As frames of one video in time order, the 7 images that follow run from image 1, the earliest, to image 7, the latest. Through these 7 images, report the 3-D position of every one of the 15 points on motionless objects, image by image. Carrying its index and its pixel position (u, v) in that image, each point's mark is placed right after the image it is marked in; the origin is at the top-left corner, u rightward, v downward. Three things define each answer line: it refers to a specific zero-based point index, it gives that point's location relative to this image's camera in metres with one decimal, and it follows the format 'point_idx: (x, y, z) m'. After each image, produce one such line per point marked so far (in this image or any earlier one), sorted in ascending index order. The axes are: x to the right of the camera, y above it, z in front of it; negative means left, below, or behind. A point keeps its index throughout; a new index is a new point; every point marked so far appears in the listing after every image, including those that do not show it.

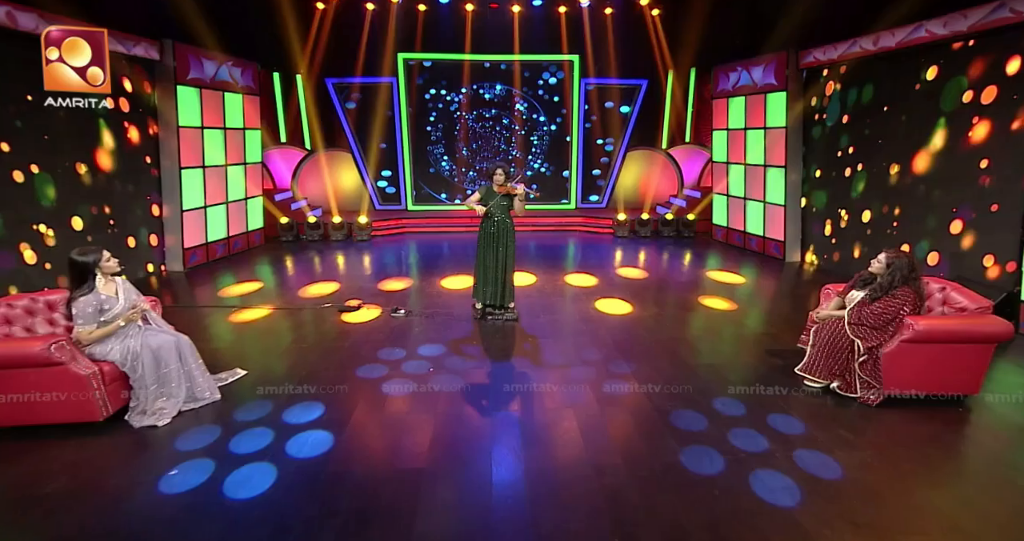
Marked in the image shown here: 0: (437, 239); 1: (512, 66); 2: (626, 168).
0: (-1.3, +0.6, +8.3) m
1: (-0.2, +3.6, +8.2) m
2: (+2.2, +1.9, +8.9) m
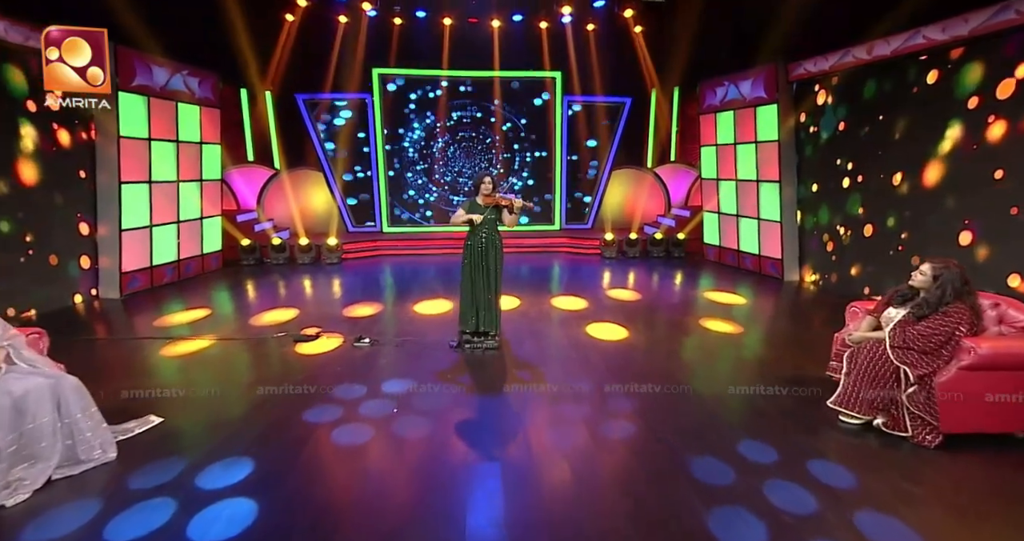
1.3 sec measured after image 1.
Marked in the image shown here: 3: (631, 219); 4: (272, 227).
0: (-1.6, +0.2, +7.8) m
1: (-0.6, +3.2, +7.9) m
2: (+1.8, +1.5, +8.6) m
3: (+2.4, +0.9, +8.7) m
4: (-3.8, +0.7, +7.4) m
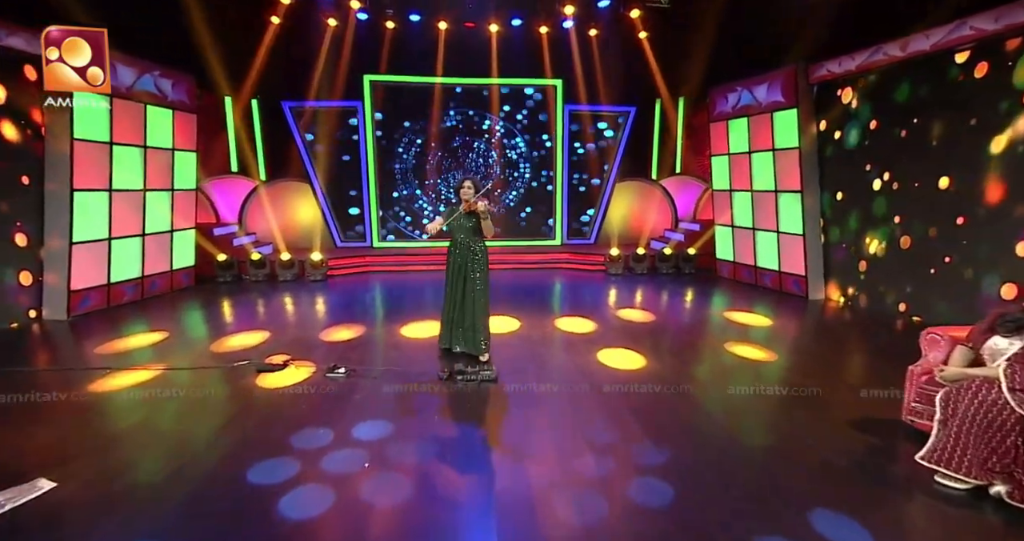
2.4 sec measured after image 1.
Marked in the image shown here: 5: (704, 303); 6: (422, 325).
0: (-1.7, -0.1, +7.3) m
1: (-0.6, +2.9, +7.5) m
2: (+1.8, +1.2, +8.1) m
3: (+2.4, +0.6, +8.2) m
4: (-3.8, +0.4, +6.8) m
5: (+2.5, -0.4, +6.1) m
6: (-1.2, -0.6, +5.5) m
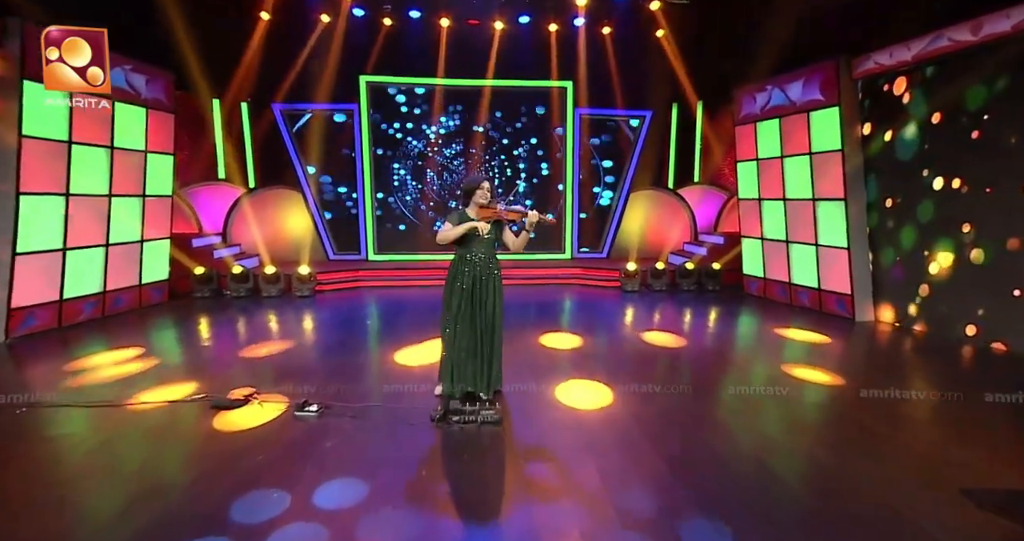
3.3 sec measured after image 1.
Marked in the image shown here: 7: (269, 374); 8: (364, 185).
0: (-1.6, -0.3, +6.7) m
1: (-0.5, +2.7, +7.0) m
2: (+1.9, +1.0, +7.5) m
3: (+2.5, +0.4, +7.6) m
4: (-3.8, +0.2, +6.3) m
5: (+2.5, -0.6, +5.4) m
6: (-1.1, -0.8, +4.9) m
7: (-2.2, -0.9, +4.1) m
8: (-2.2, +1.3, +7.0) m
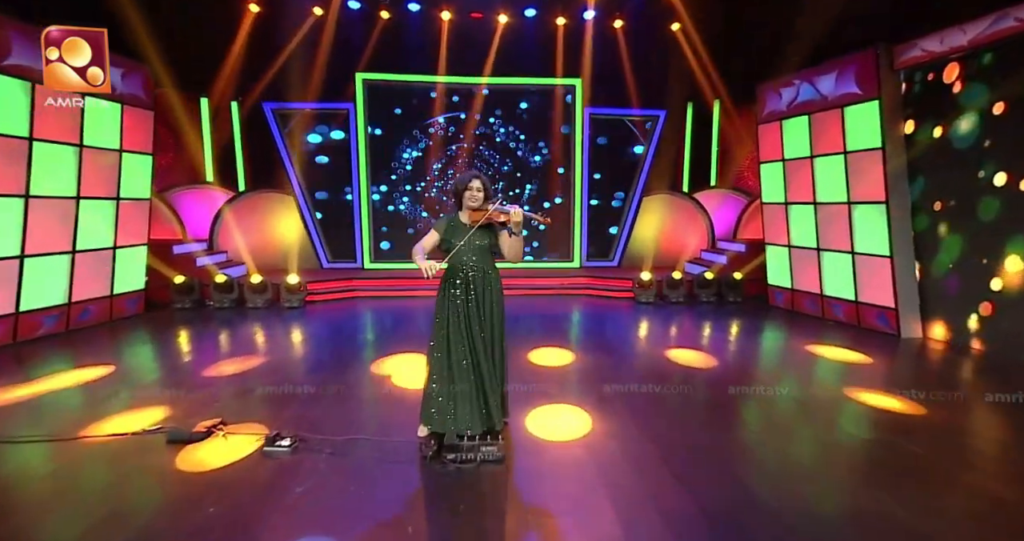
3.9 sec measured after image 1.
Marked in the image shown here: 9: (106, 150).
0: (-1.5, -0.5, +6.2) m
1: (-0.4, +2.5, +6.6) m
2: (+2.0, +0.8, +7.1) m
3: (+2.5, +0.2, +7.1) m
4: (-3.7, +0.1, +5.9) m
5: (+2.6, -0.7, +5.0) m
6: (-1.1, -0.9, +4.5) m
7: (-2.1, -0.9, +3.7) m
8: (-2.1, +1.2, +6.6) m
9: (-4.1, +1.2, +4.8) m
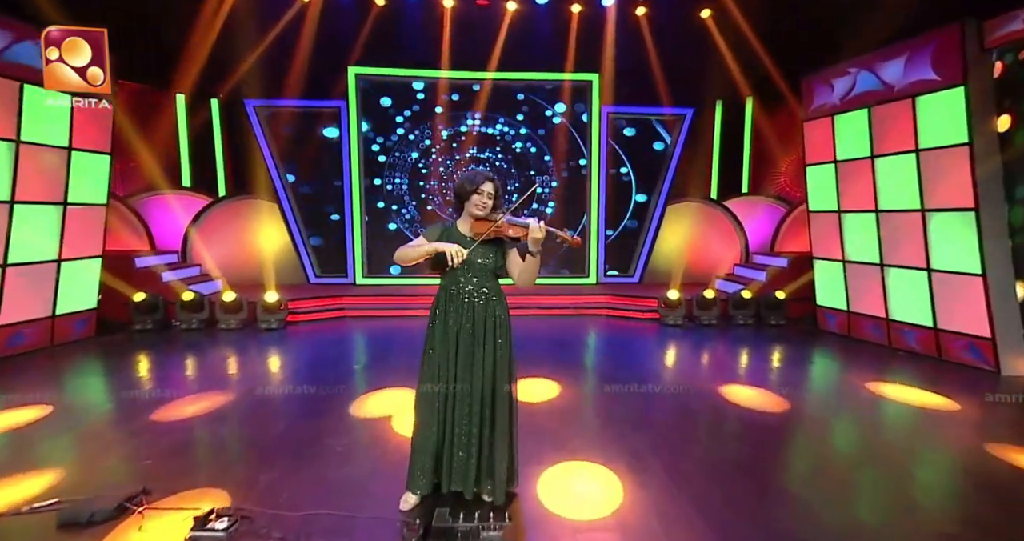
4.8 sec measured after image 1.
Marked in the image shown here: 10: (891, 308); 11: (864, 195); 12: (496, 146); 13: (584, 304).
0: (-1.4, -0.6, +5.5) m
1: (-0.3, +2.3, +5.9) m
2: (+2.1, +0.6, +6.3) m
3: (+2.6, 0.0, +6.4) m
4: (-3.6, -0.1, +5.2) m
5: (+2.7, -0.9, +4.2) m
6: (-1.0, -1.0, +3.7) m
7: (-2.0, -1.1, +3.0) m
8: (-2.0, +1.0, +5.9) m
9: (-4.1, +1.1, +4.2) m
10: (+3.5, -0.3, +4.3) m
11: (+3.4, +0.7, +4.5) m
12: (-0.2, +1.6, +6.0) m
13: (+0.9, -0.4, +6.0) m
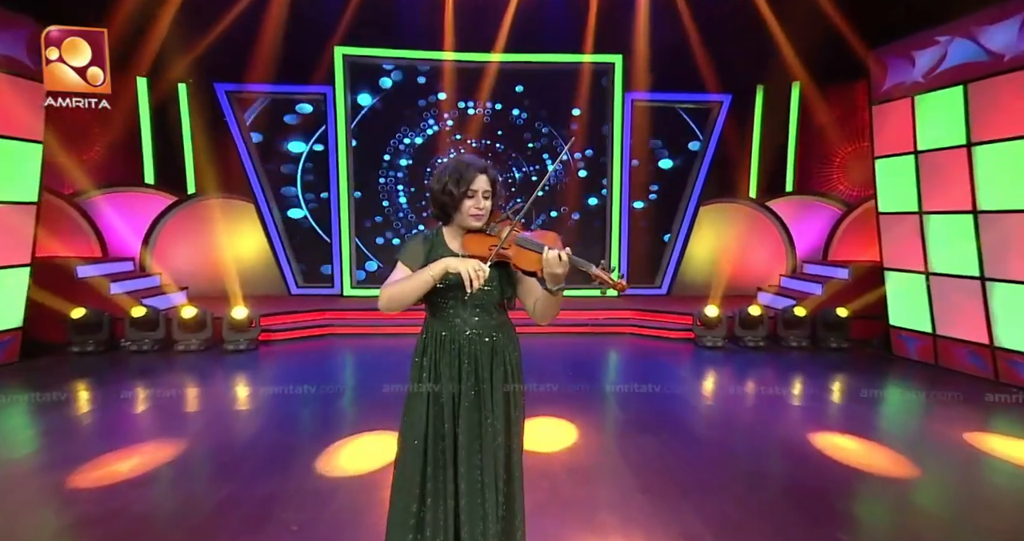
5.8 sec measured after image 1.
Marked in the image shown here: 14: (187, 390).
0: (-1.3, -0.8, +4.7) m
1: (-0.2, +2.2, +5.2) m
2: (+2.2, +0.5, +5.5) m
3: (+2.8, -0.1, +5.6) m
4: (-3.5, -0.2, +4.4) m
5: (+2.8, -1.0, +3.4) m
6: (-0.9, -1.1, +2.9) m
7: (-2.0, -1.2, +2.2) m
8: (-1.9, +0.8, +5.2) m
9: (-4.0, +1.0, +3.4) m
10: (+3.6, -0.4, +3.5) m
11: (+3.4, +0.6, +3.6) m
12: (-0.1, +1.5, +5.3) m
13: (+1.0, -0.5, +5.2) m
14: (-2.7, -0.9, +3.7) m
